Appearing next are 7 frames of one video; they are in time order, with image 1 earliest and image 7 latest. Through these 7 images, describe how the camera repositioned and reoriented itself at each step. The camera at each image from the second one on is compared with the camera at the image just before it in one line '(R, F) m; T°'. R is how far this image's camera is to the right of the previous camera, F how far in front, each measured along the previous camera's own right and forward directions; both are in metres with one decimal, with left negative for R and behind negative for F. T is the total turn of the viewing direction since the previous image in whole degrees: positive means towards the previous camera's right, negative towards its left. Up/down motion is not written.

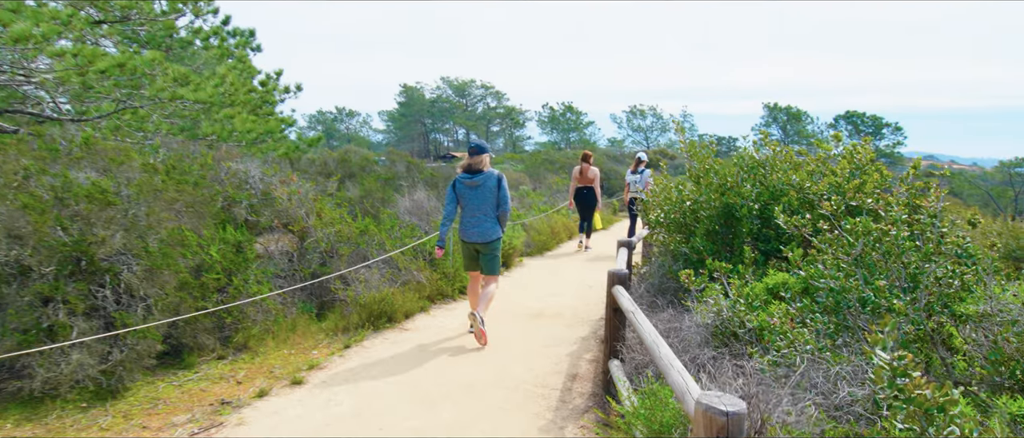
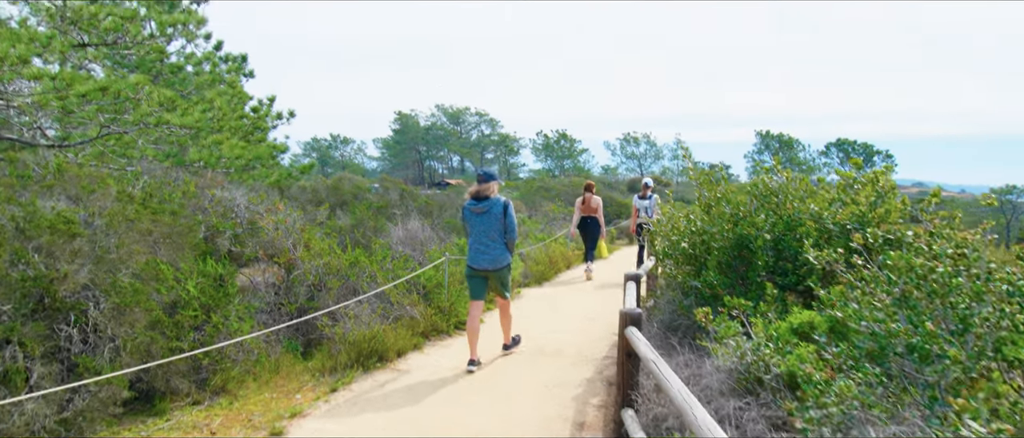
(-0.1, +0.4) m; 0°
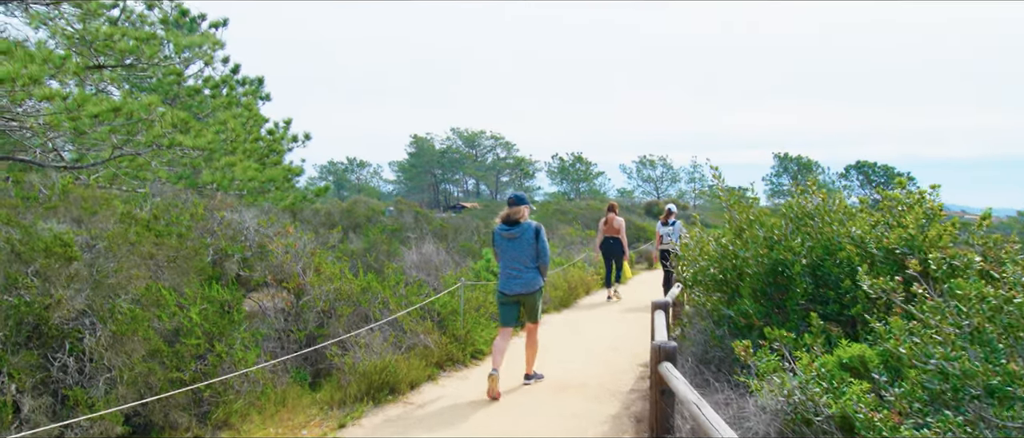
(0.0, +0.3) m; -1°
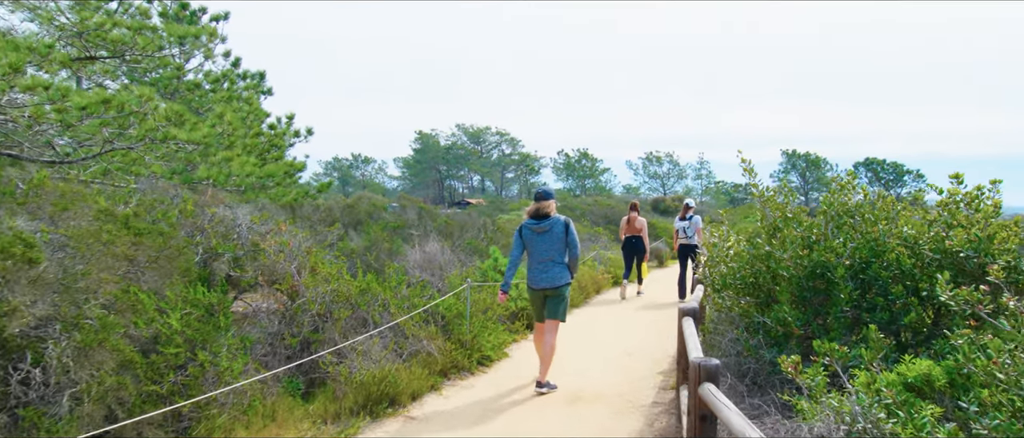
(-0.1, +0.5) m; 0°
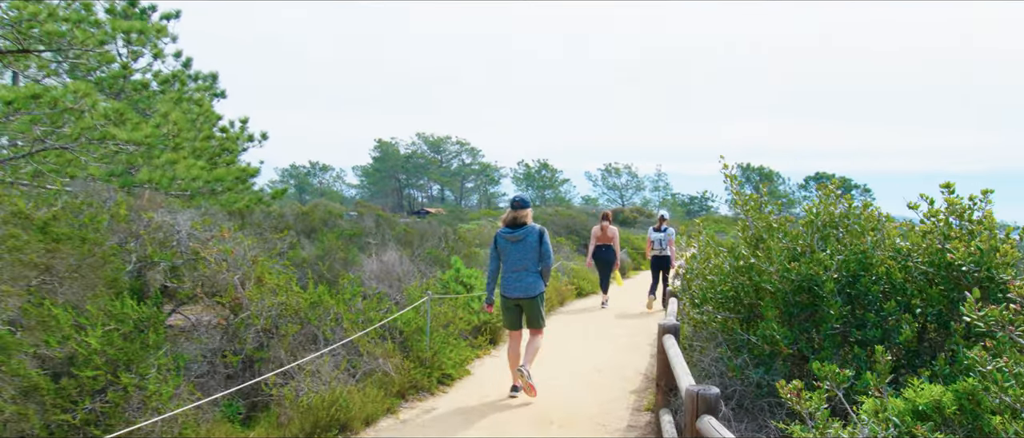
(-0.1, +0.4) m; +3°
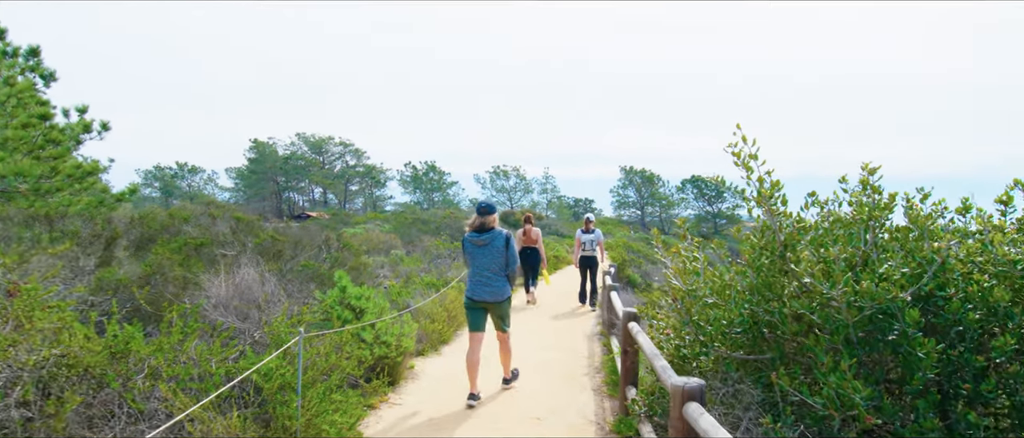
(-0.2, +1.9) m; +9°
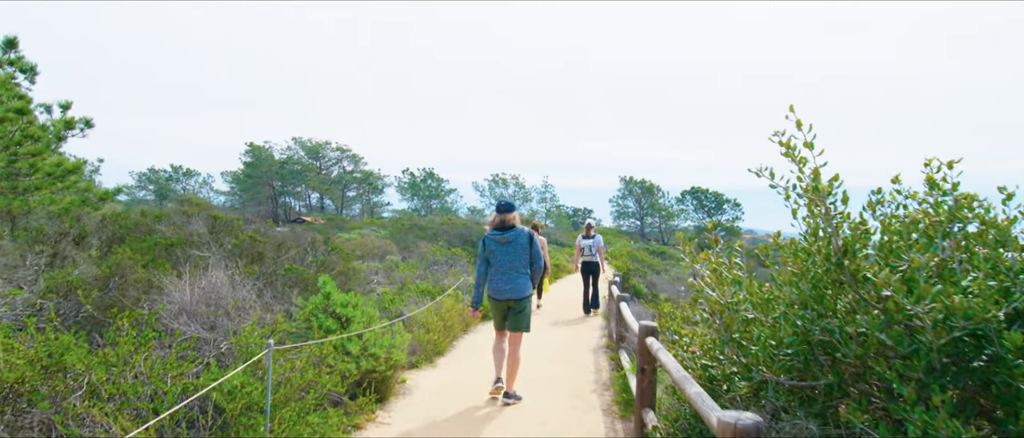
(0.0, +0.6) m; 0°
